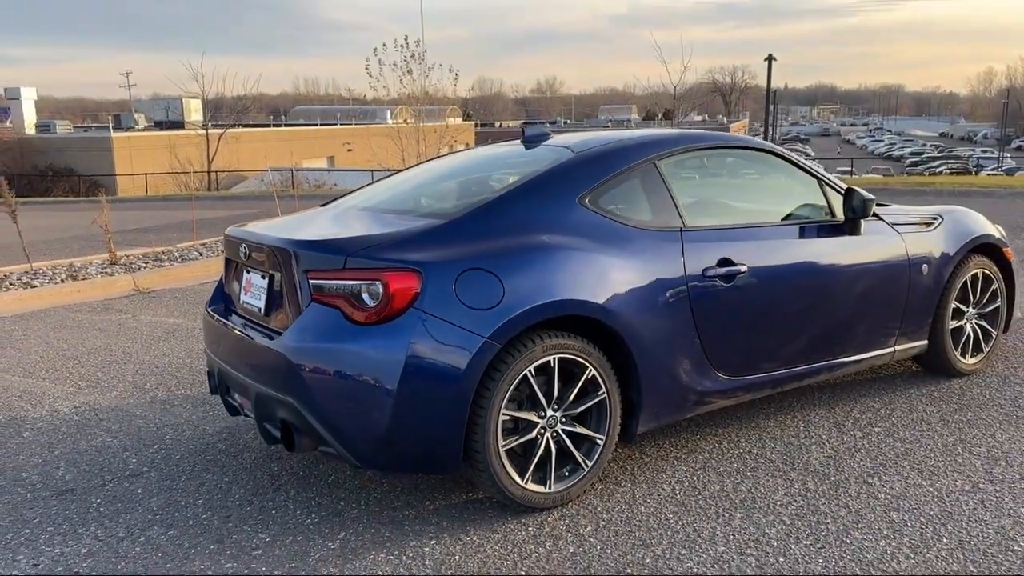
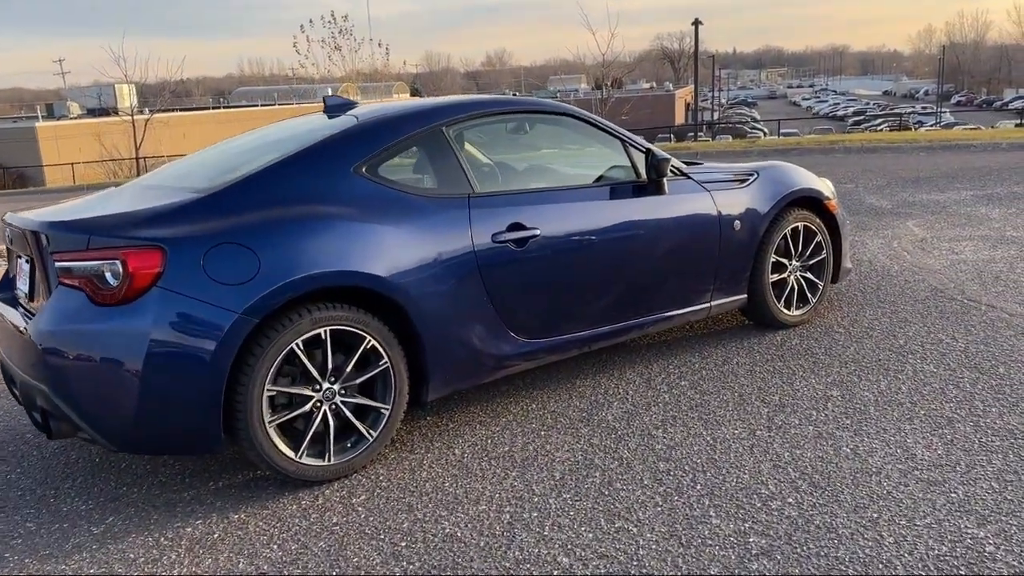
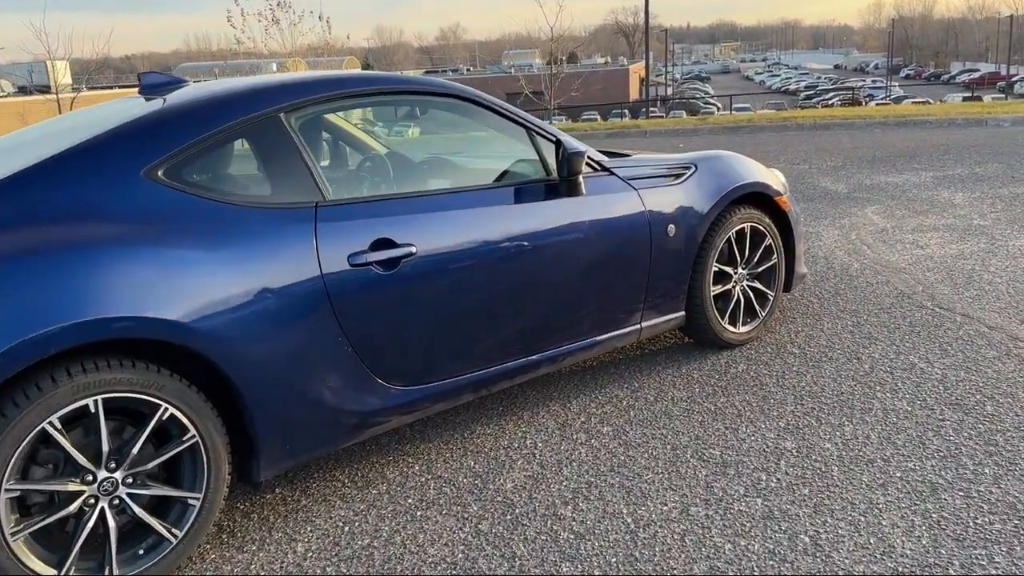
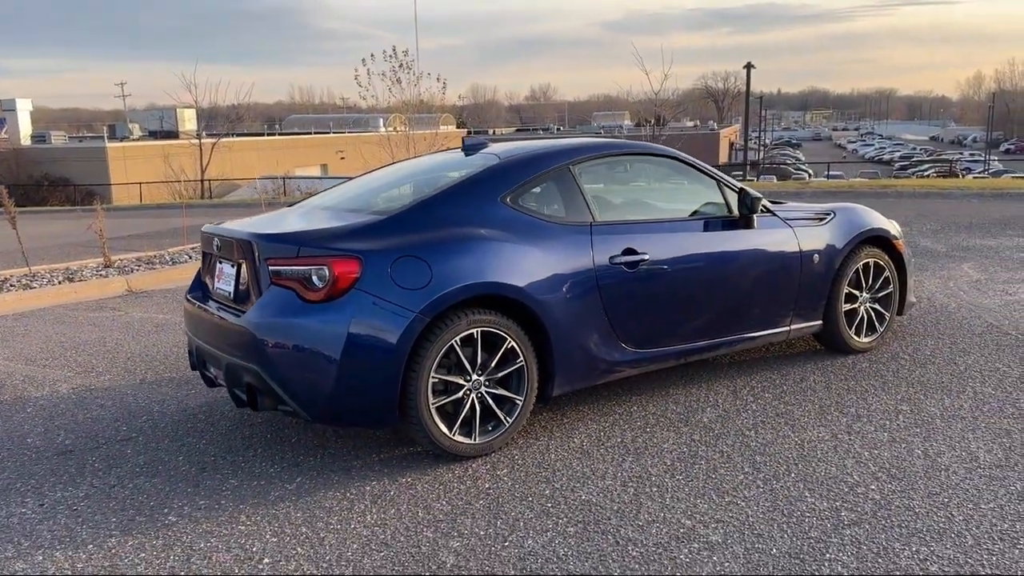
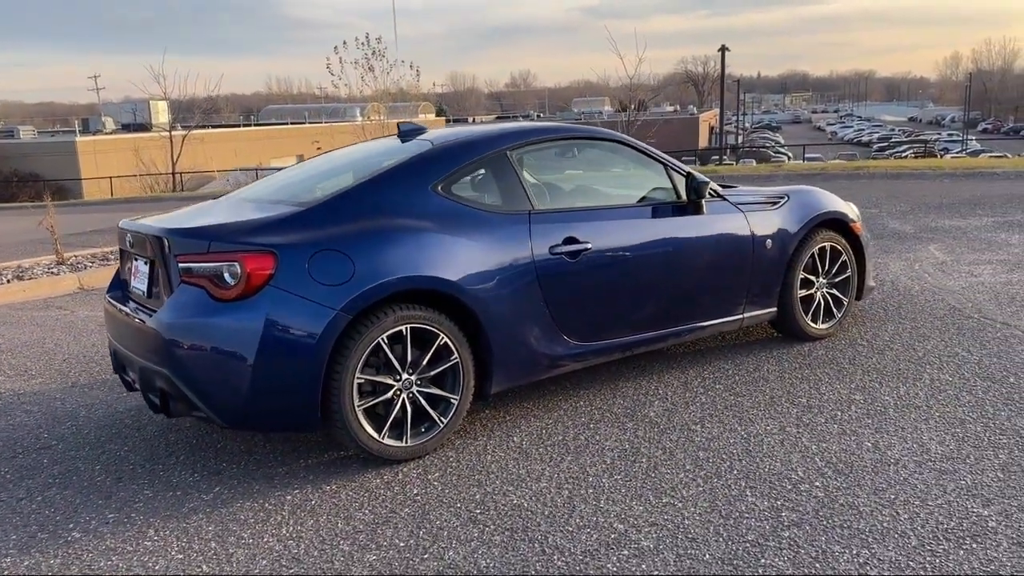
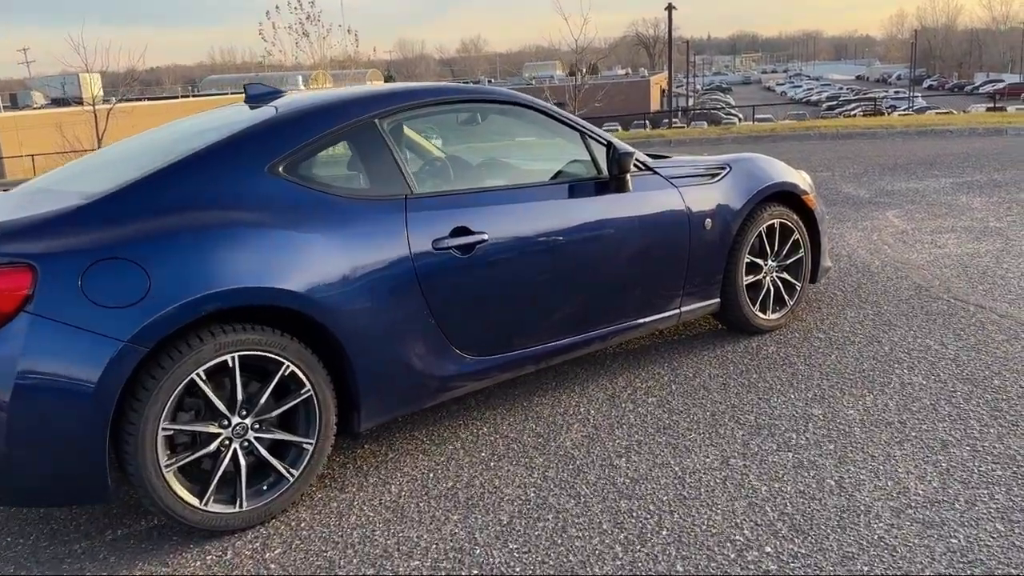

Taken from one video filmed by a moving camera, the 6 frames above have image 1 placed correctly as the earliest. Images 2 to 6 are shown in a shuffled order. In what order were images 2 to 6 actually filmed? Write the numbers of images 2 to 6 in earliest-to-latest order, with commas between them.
4, 5, 2, 6, 3
